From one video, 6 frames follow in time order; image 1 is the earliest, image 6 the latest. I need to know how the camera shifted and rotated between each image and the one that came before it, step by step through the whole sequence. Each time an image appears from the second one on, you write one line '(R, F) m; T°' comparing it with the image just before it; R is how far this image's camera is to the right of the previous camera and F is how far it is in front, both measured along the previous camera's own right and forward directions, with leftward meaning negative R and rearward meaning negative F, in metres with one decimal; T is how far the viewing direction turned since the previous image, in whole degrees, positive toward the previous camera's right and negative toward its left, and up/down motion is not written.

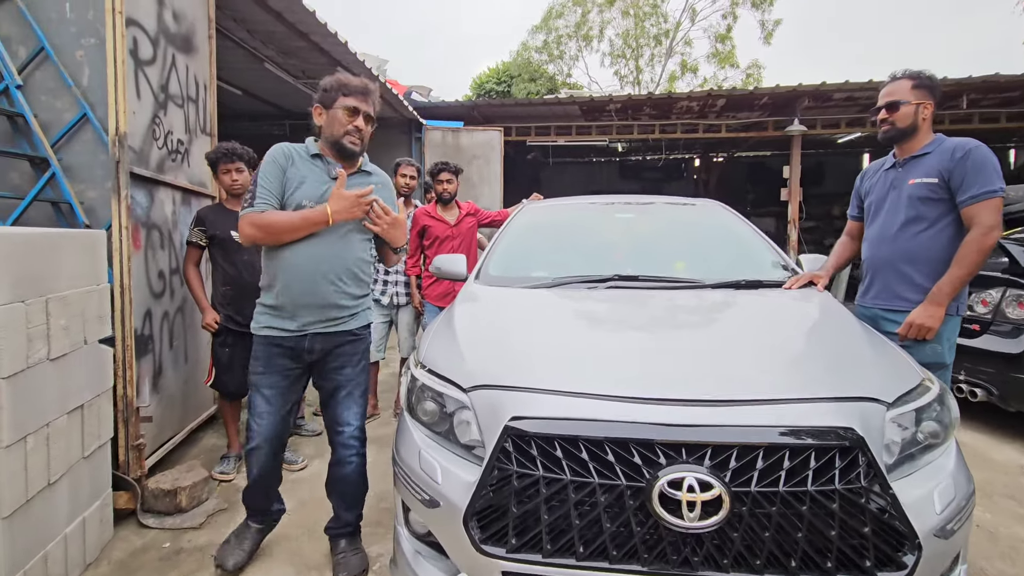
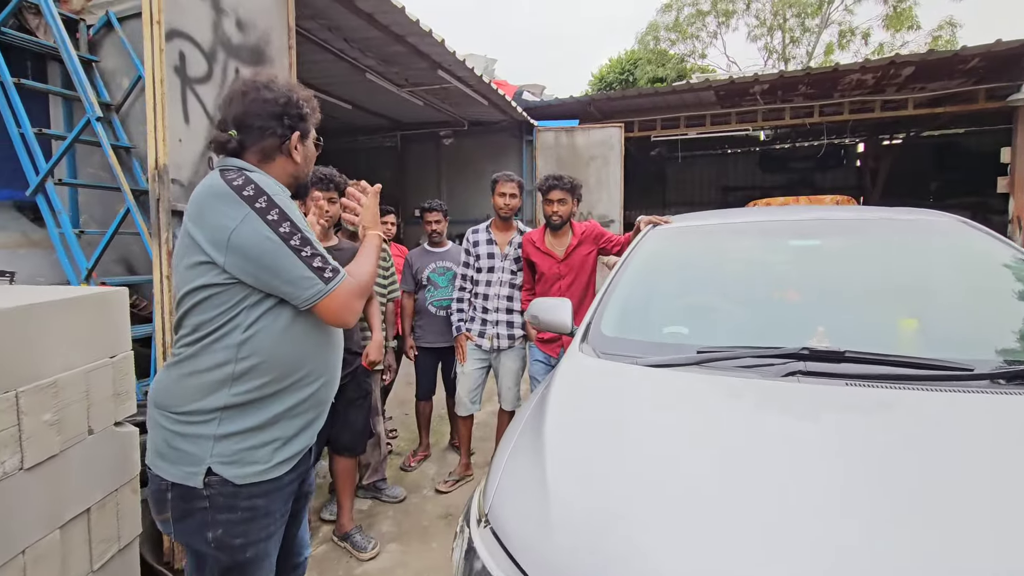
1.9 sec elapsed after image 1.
(0.0, +0.8) m; -13°
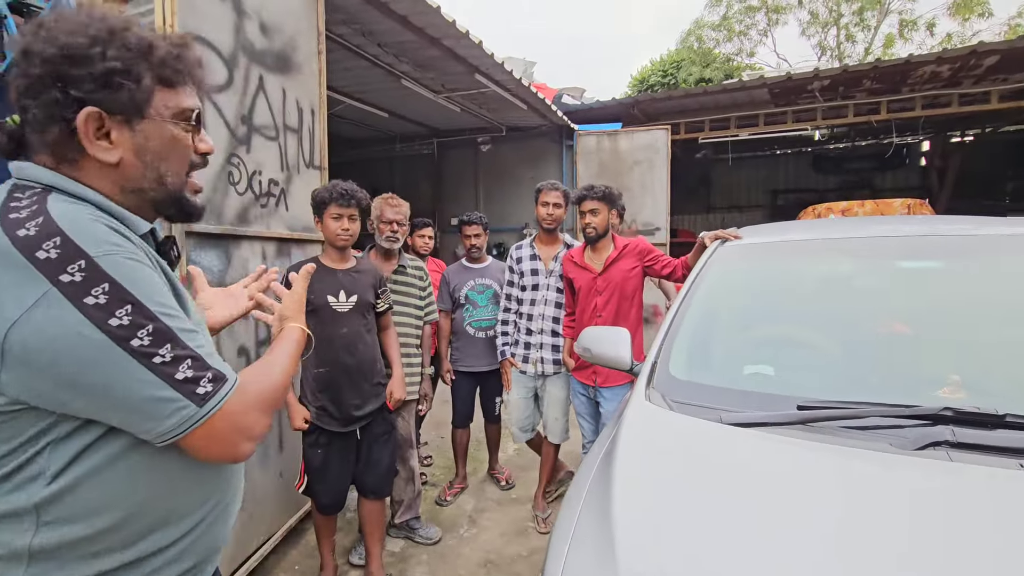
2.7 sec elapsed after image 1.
(-0.1, +0.3) m; -4°
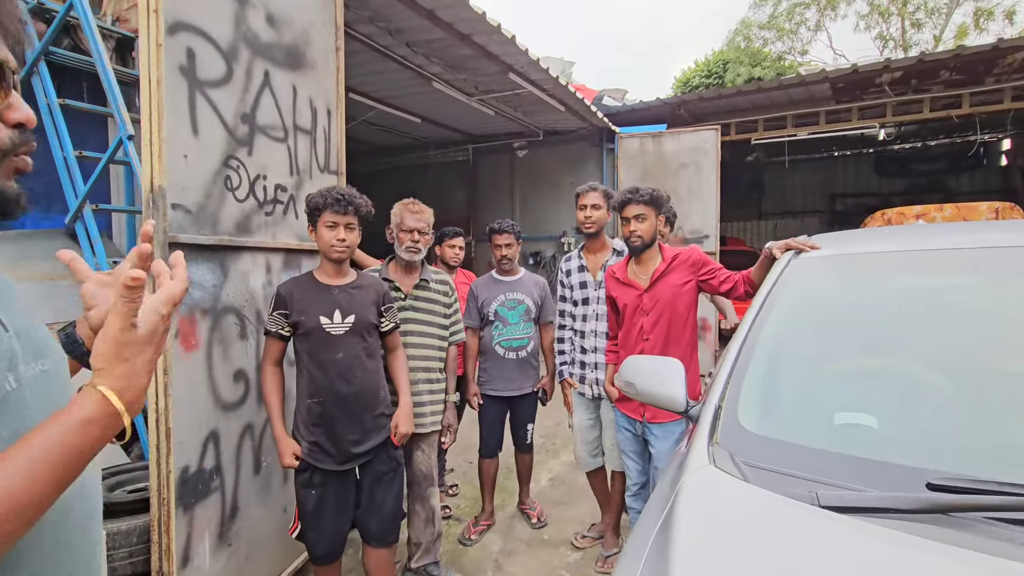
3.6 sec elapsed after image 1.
(0.0, +0.4) m; -4°
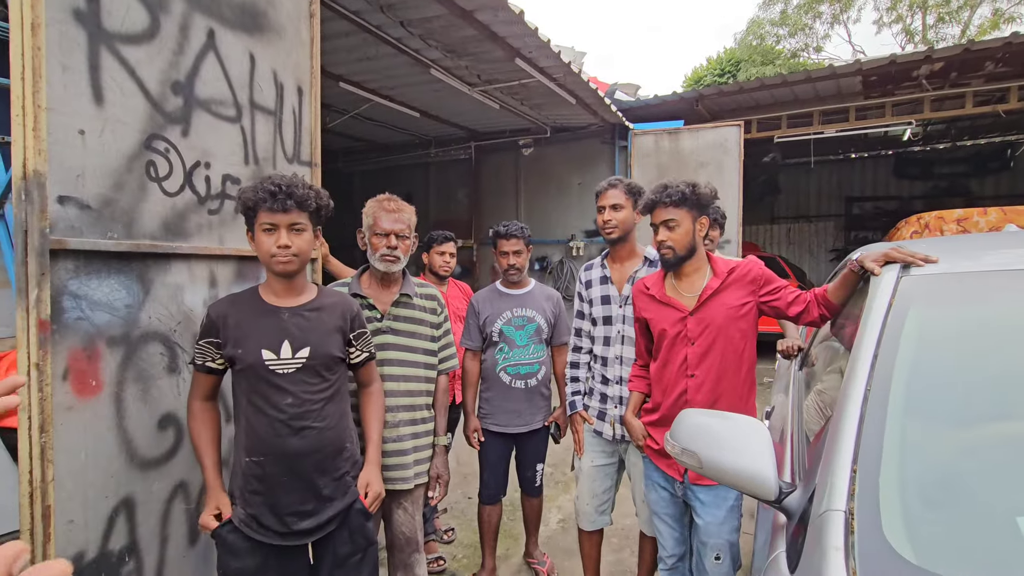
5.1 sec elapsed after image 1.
(0.0, +0.5) m; 0°
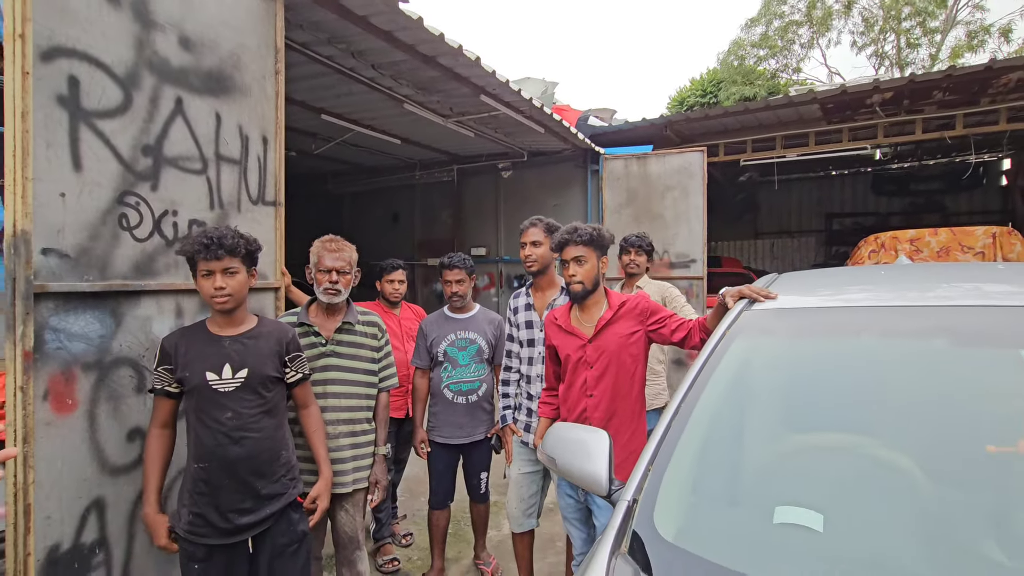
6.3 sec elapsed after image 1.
(+0.3, -0.3) m; 0°
